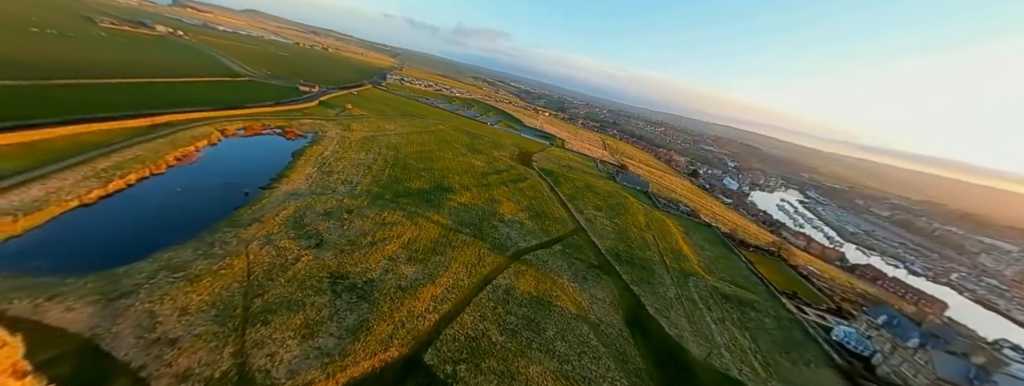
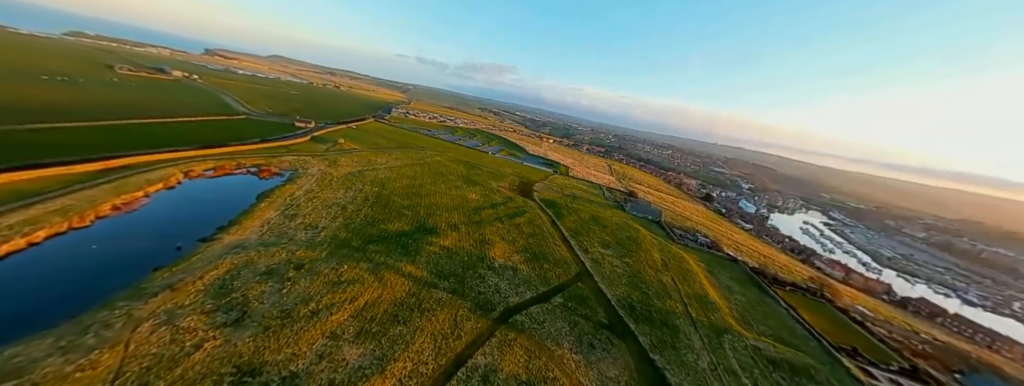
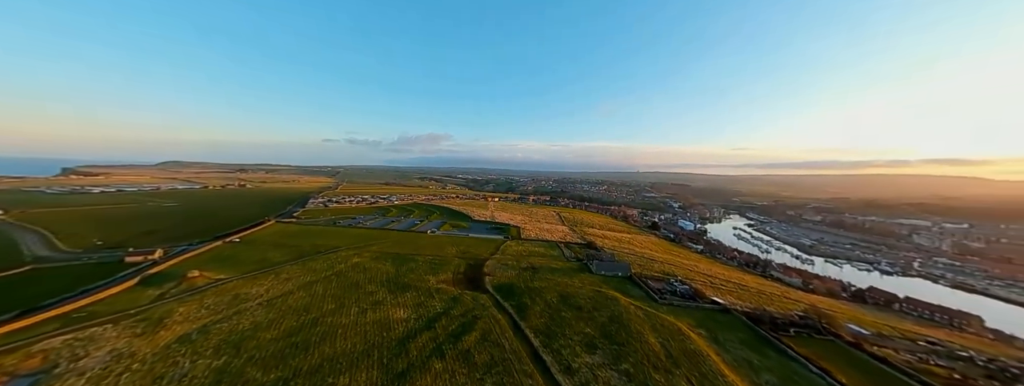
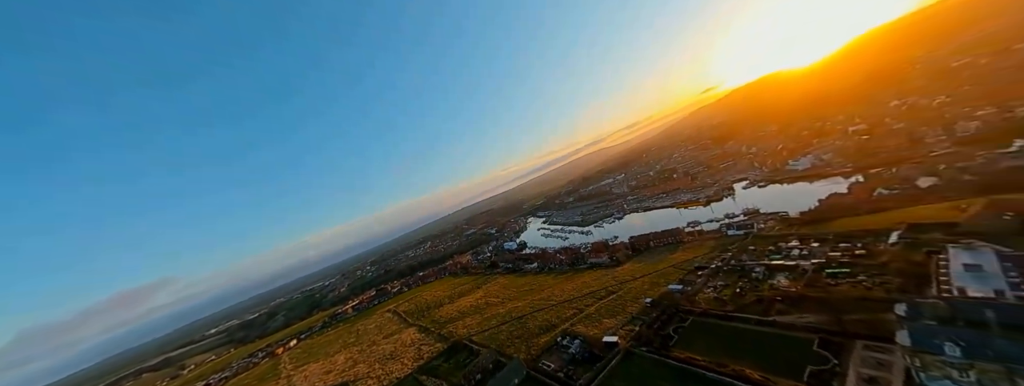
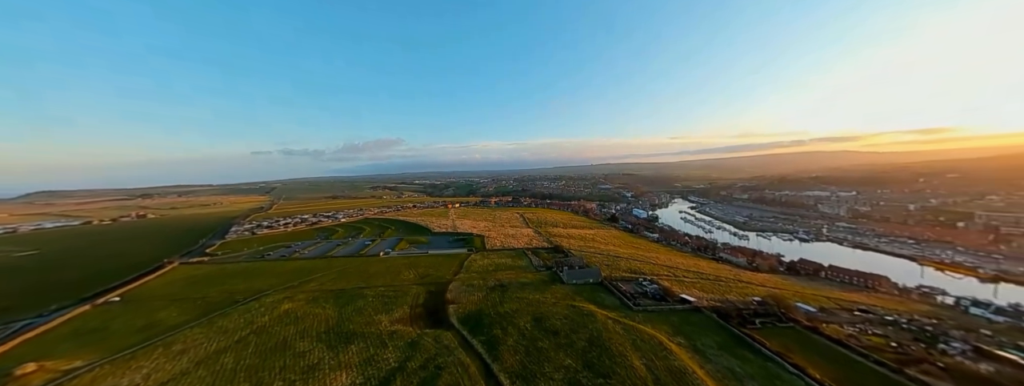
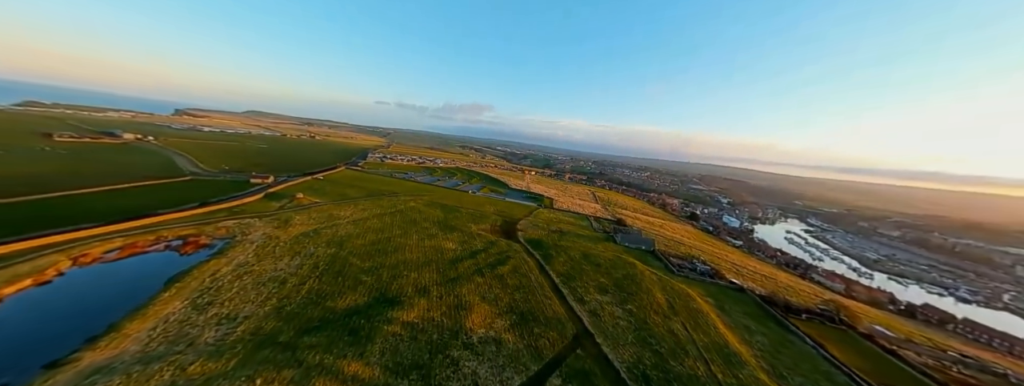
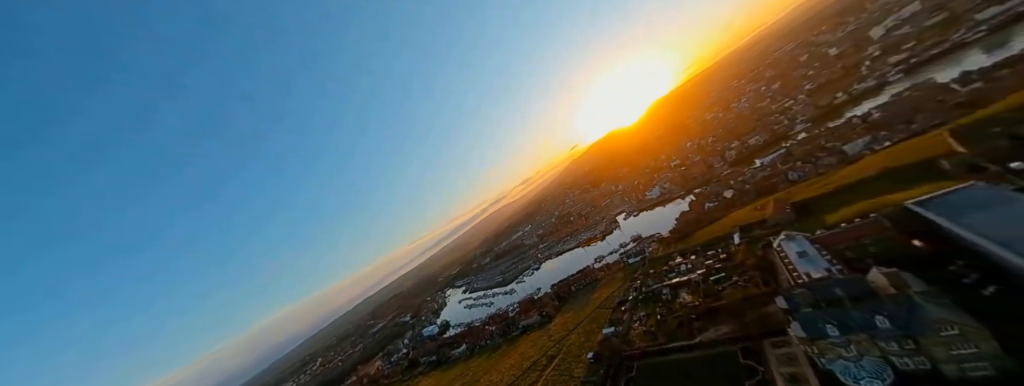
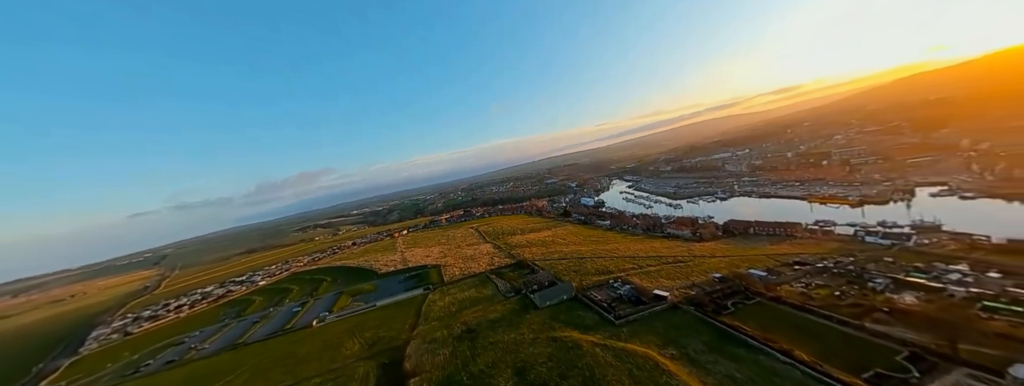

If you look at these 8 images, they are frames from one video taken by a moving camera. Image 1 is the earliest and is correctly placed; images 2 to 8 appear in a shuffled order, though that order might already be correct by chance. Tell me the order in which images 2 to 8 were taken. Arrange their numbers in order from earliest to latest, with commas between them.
2, 6, 3, 5, 8, 4, 7
